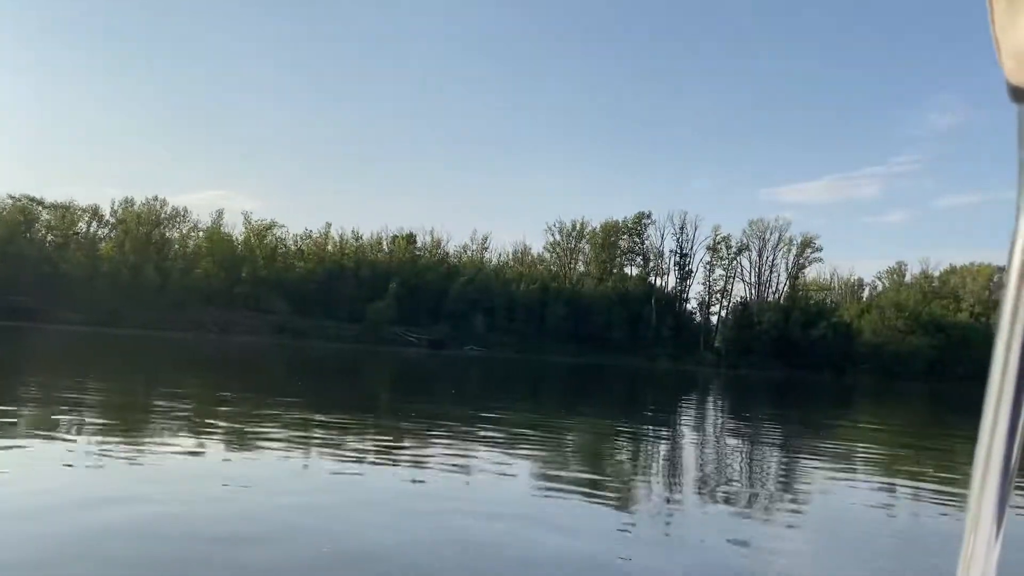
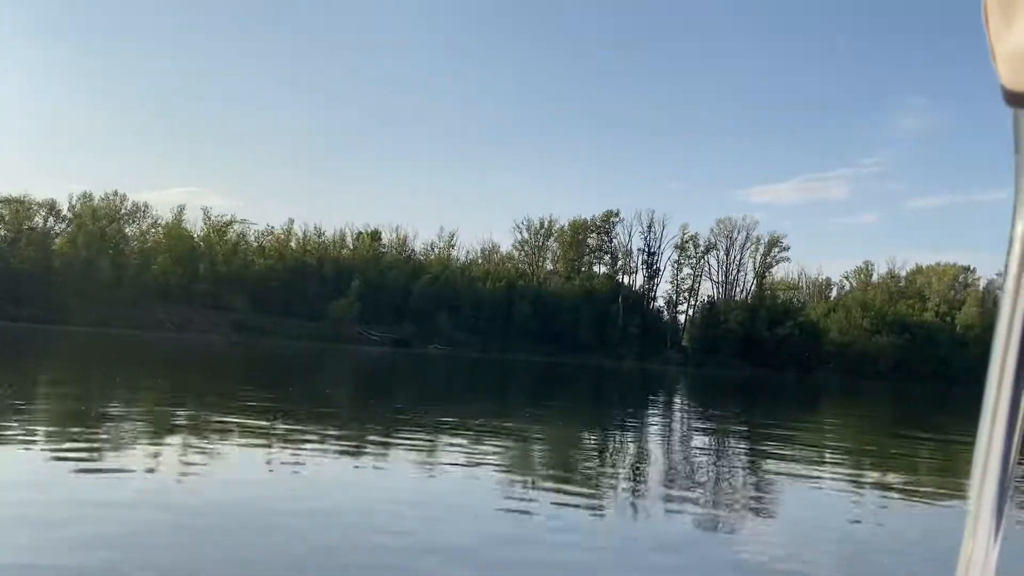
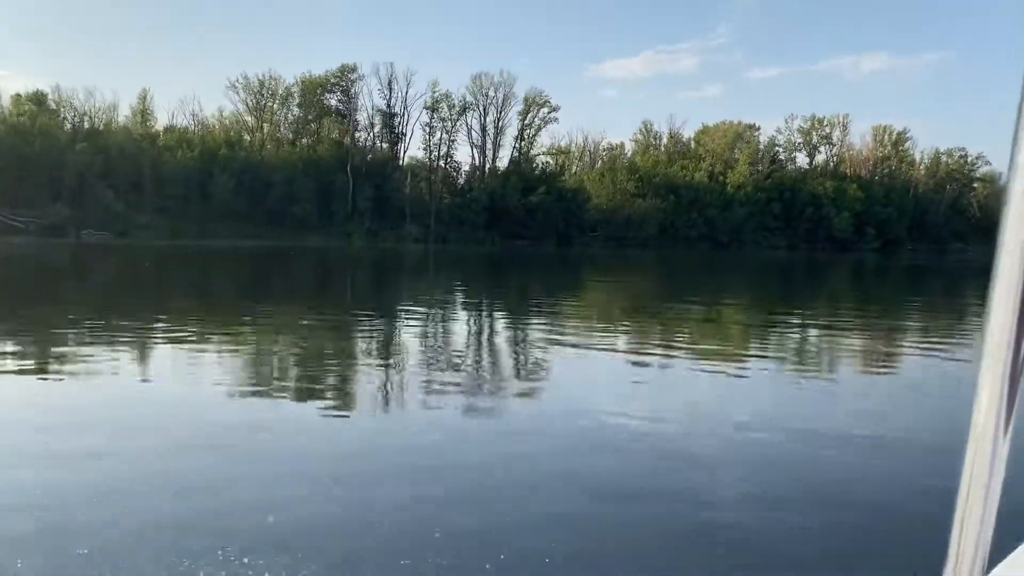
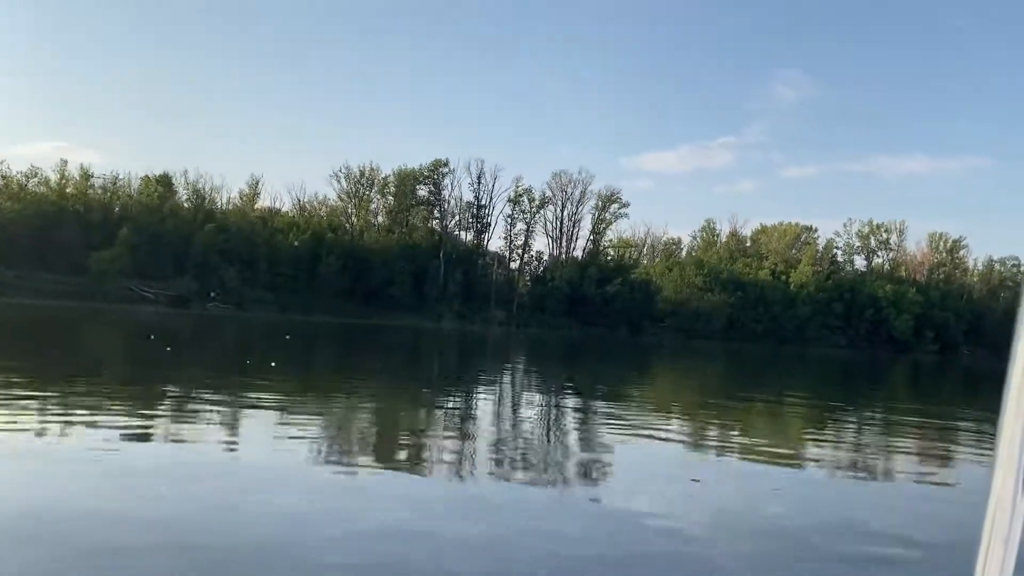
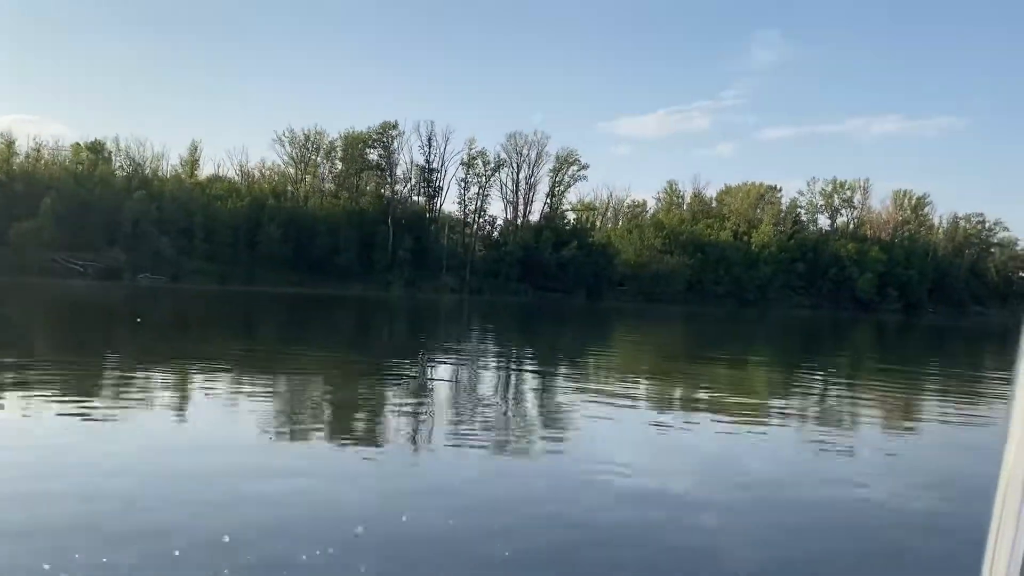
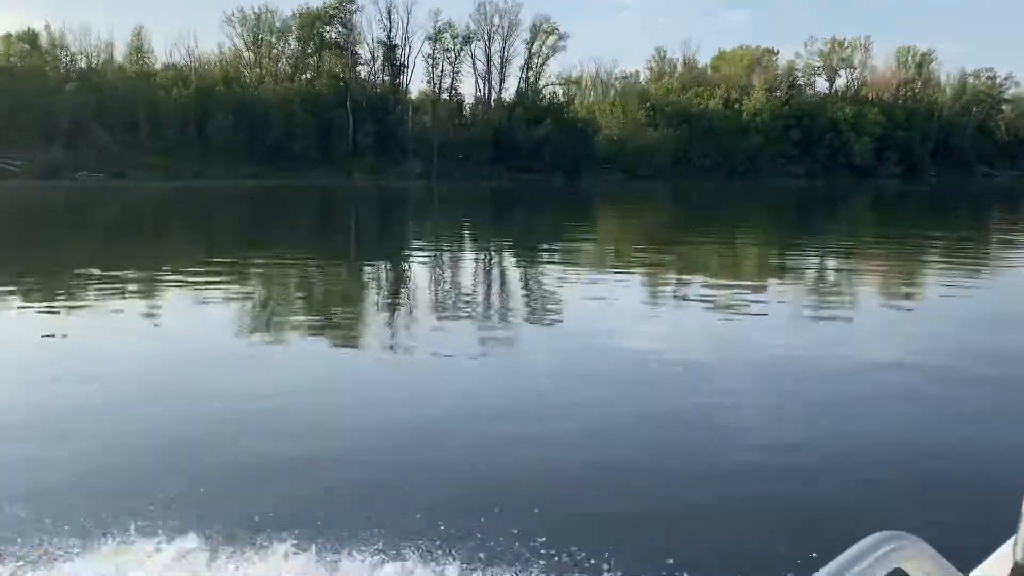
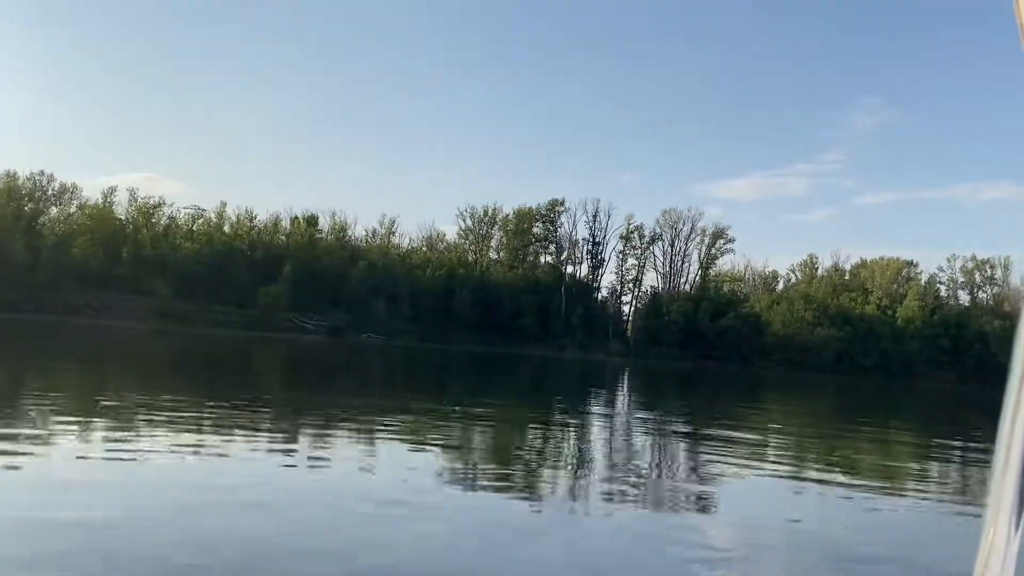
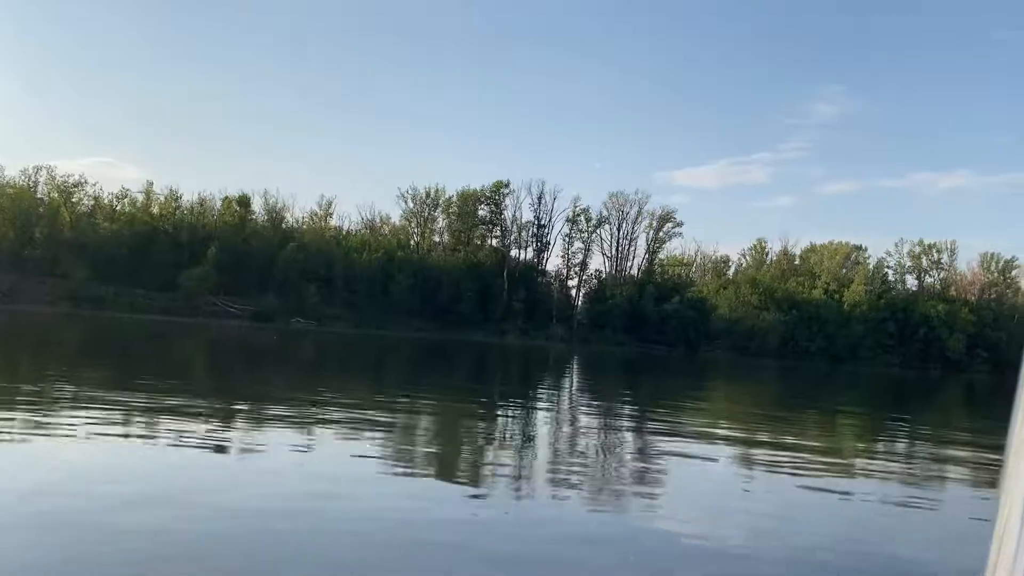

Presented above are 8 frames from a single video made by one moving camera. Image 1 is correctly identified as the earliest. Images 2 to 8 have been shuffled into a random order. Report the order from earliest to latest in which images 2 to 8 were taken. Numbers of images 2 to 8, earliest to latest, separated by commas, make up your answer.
2, 7, 8, 4, 5, 3, 6
